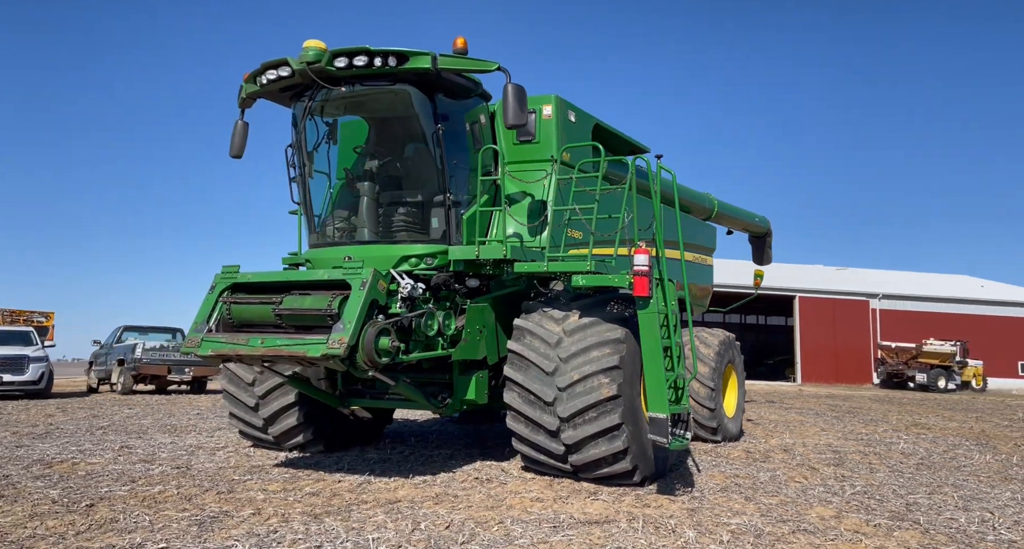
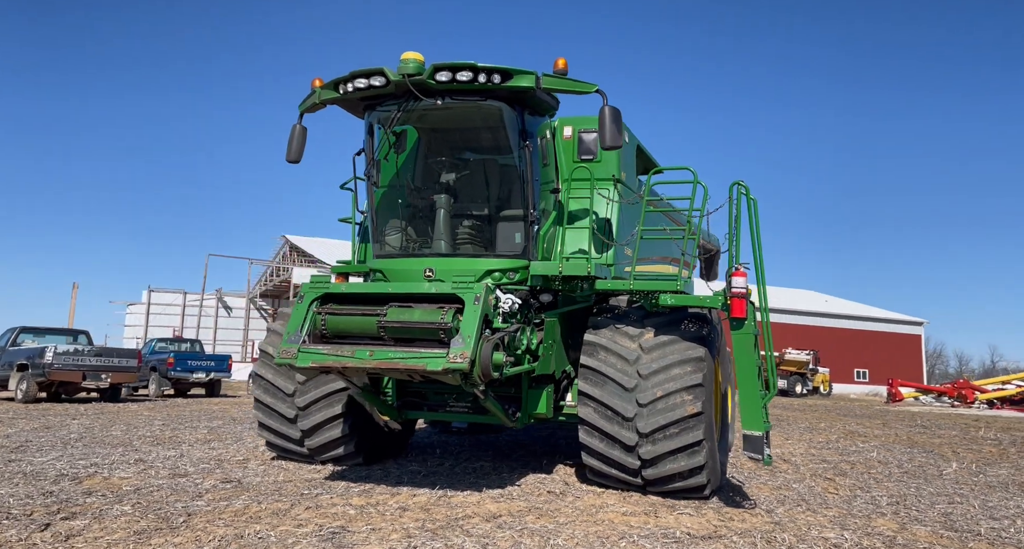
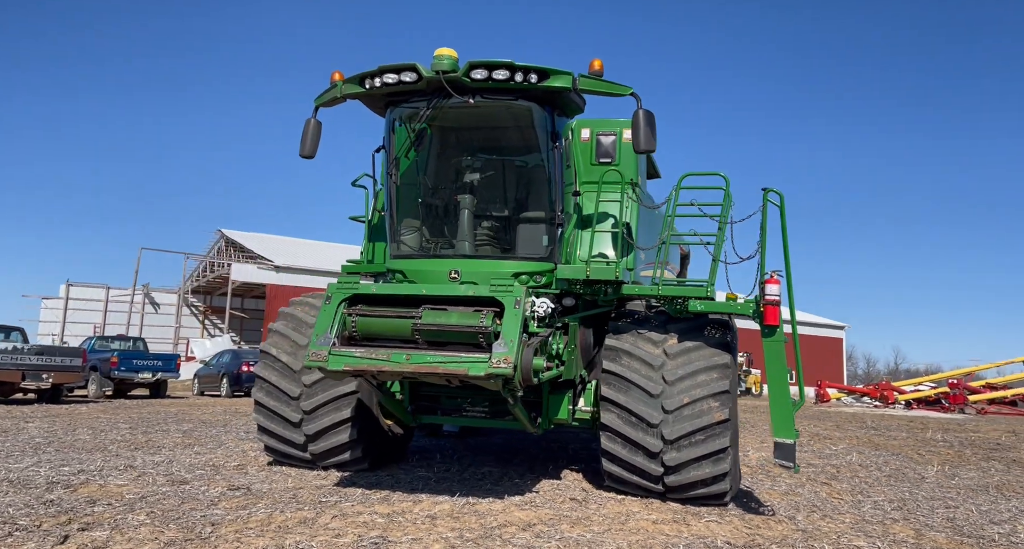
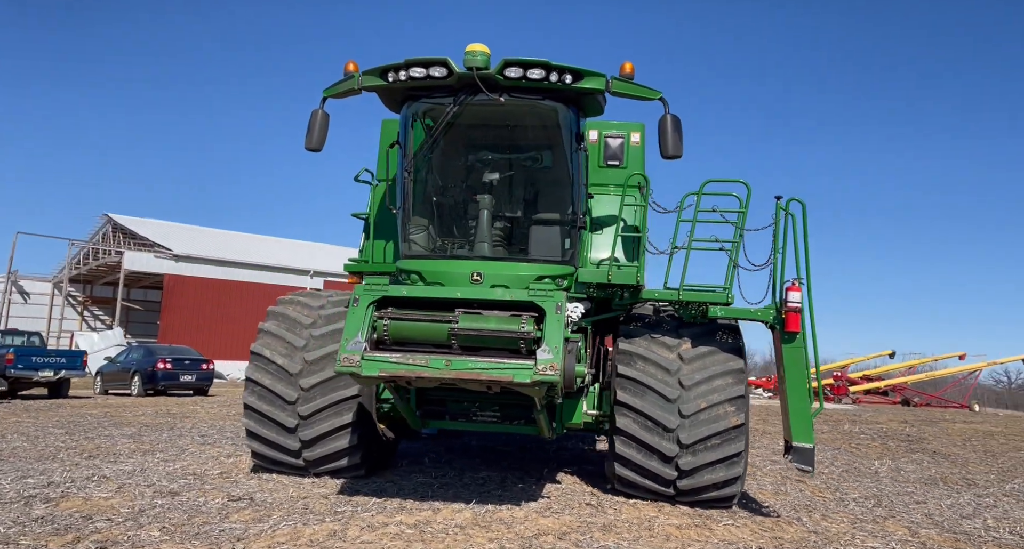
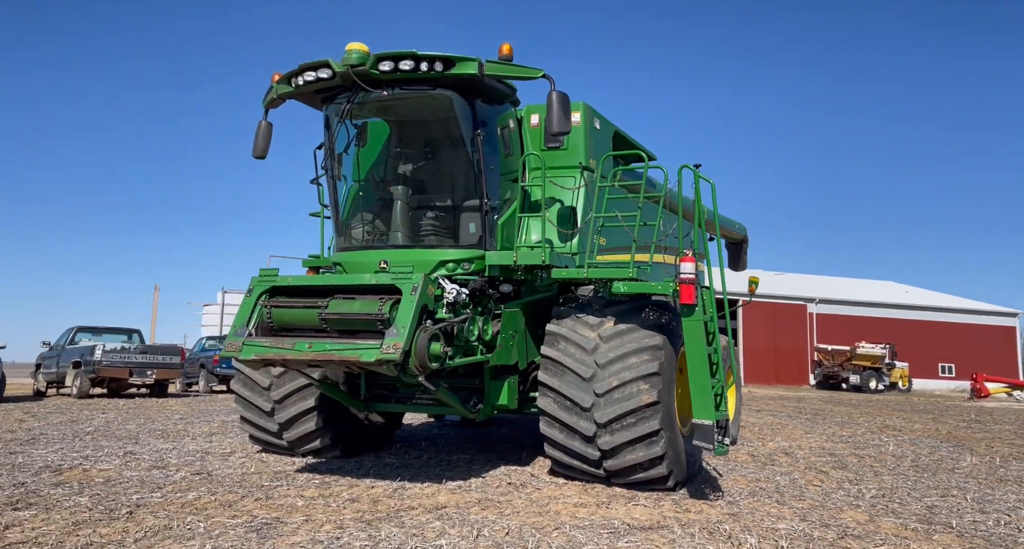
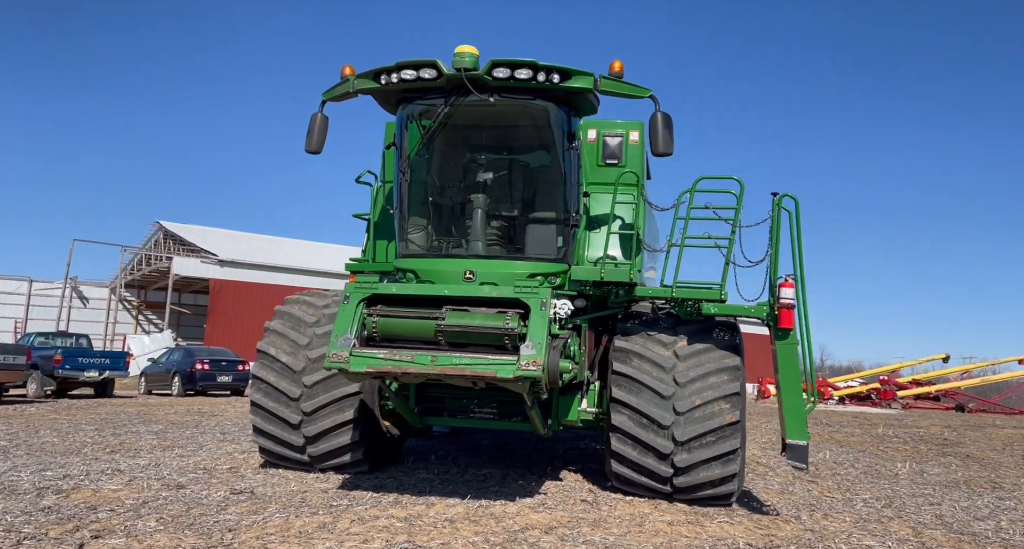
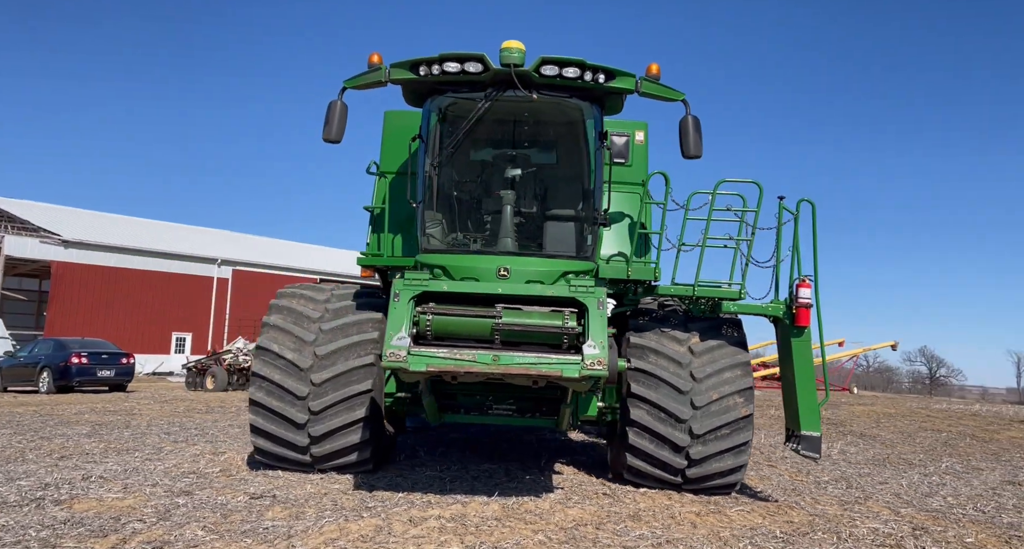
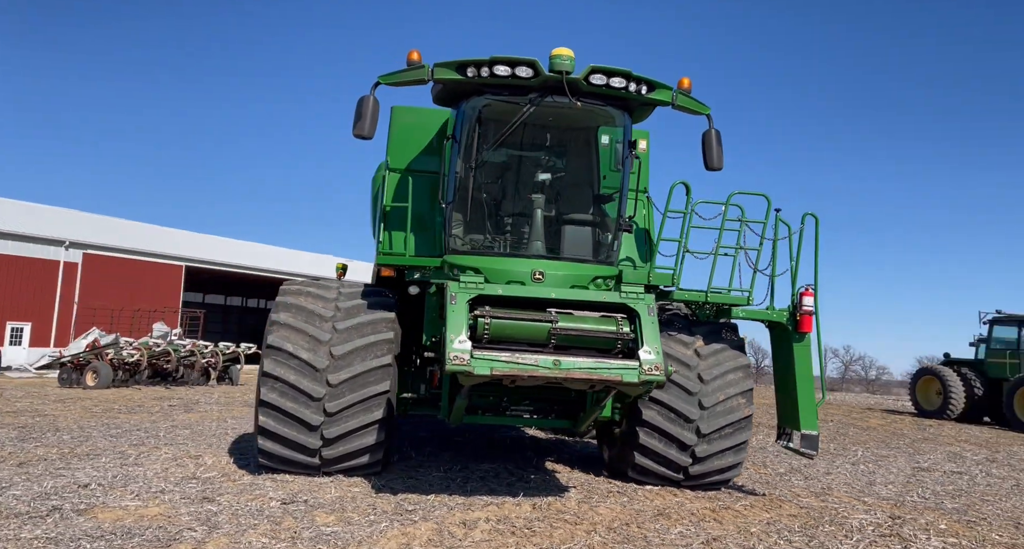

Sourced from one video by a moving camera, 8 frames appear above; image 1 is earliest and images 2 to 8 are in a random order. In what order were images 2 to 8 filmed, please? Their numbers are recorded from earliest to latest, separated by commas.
5, 2, 3, 6, 4, 7, 8
